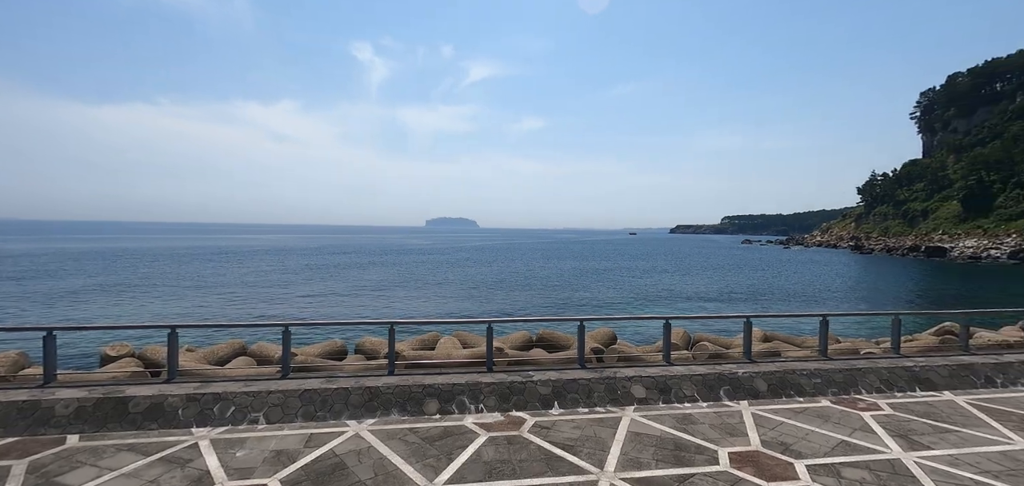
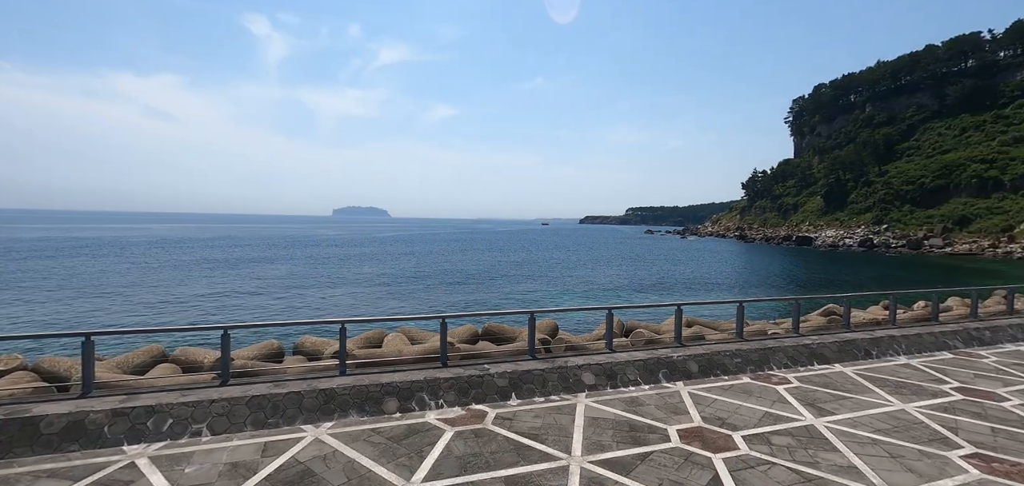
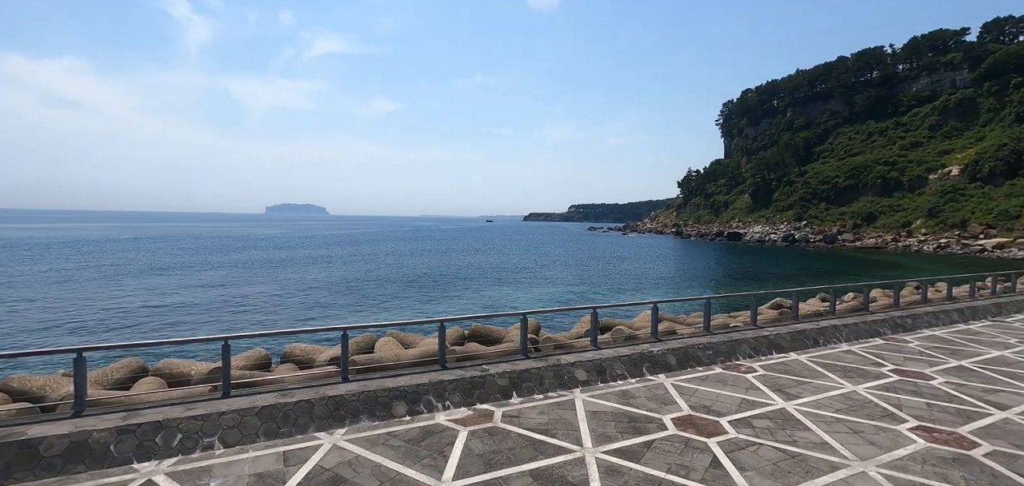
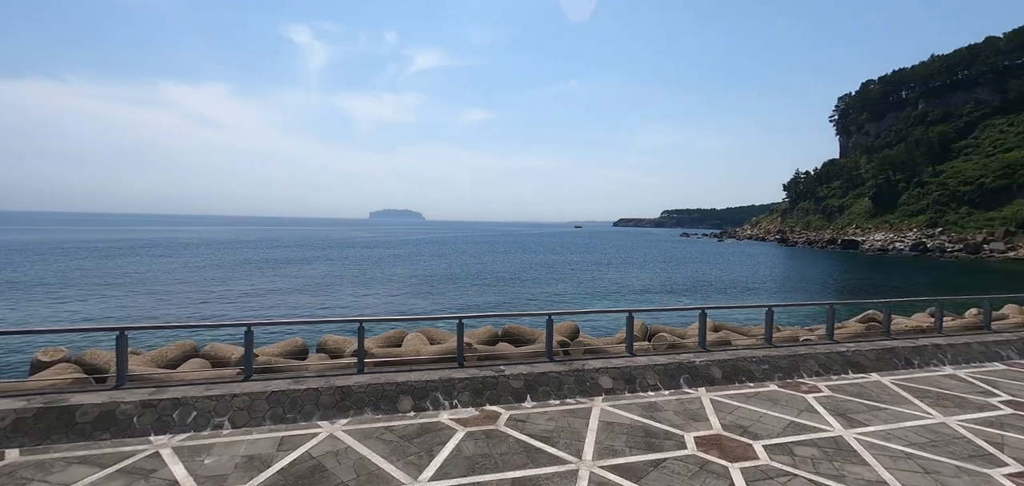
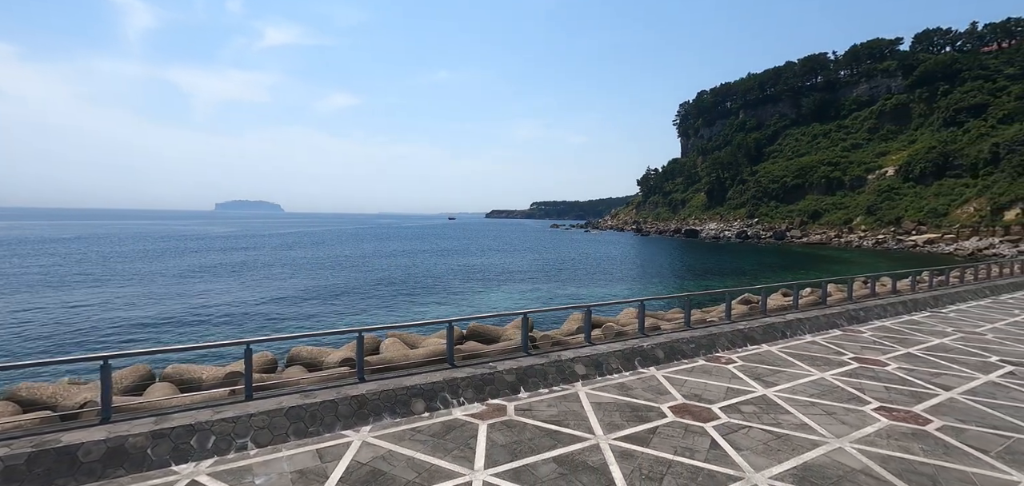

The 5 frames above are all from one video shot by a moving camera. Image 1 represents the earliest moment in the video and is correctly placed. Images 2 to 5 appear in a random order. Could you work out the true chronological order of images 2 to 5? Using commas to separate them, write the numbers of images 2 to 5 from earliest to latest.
4, 2, 3, 5
